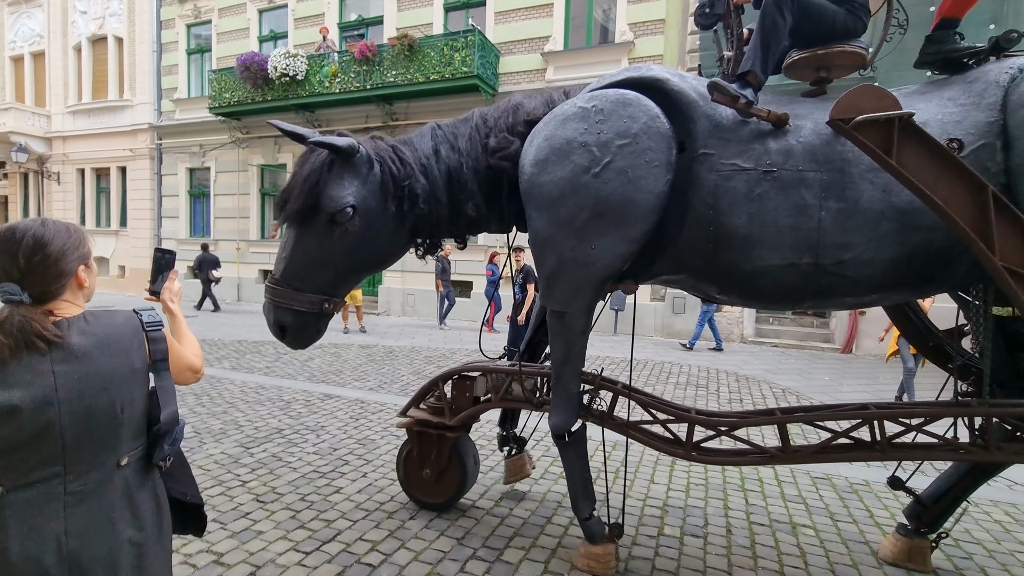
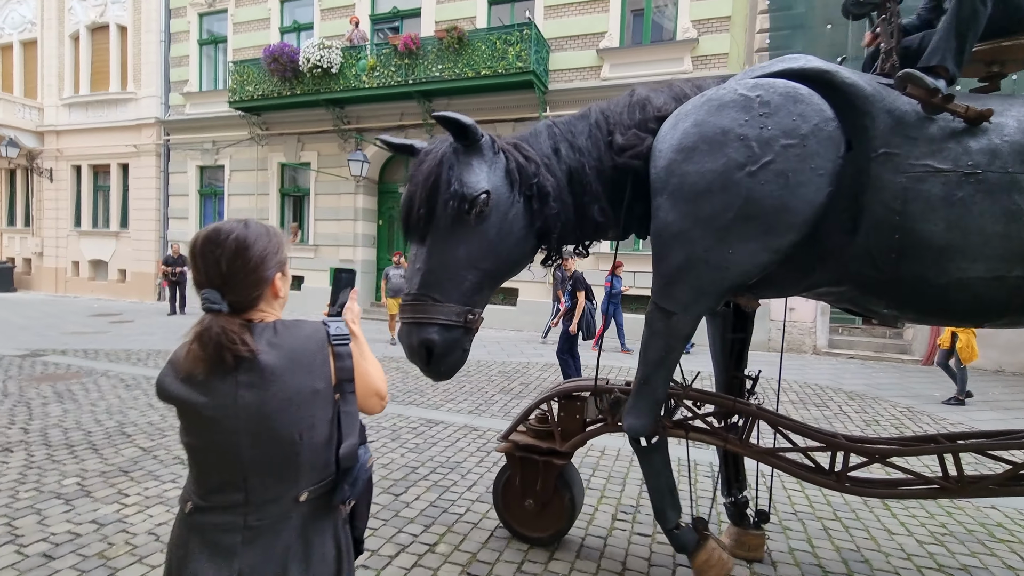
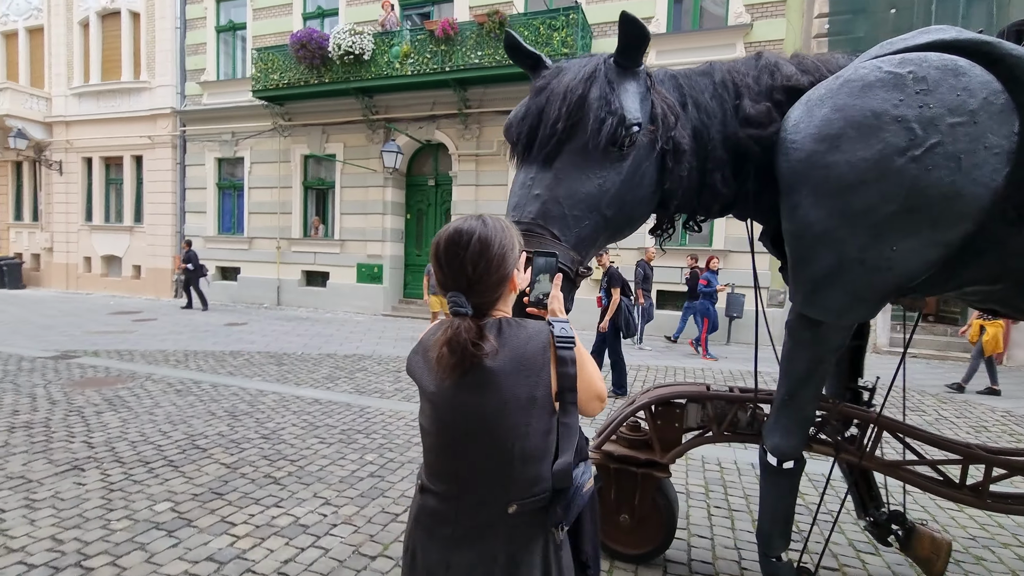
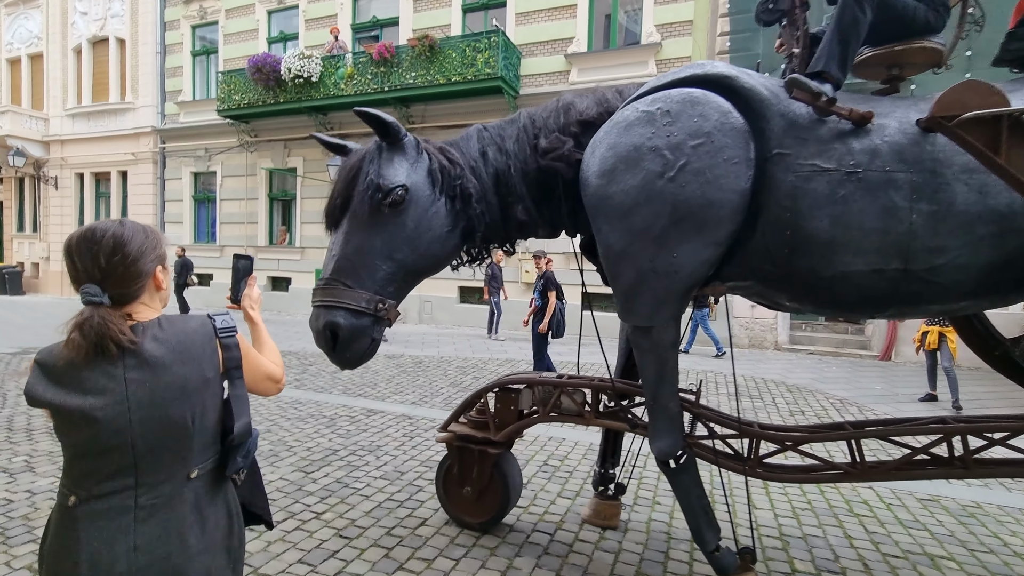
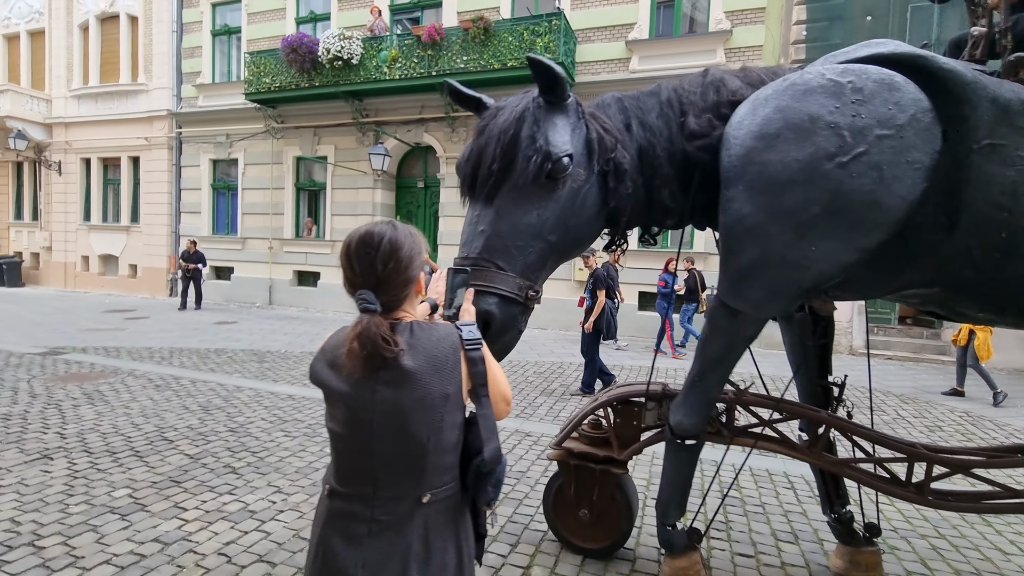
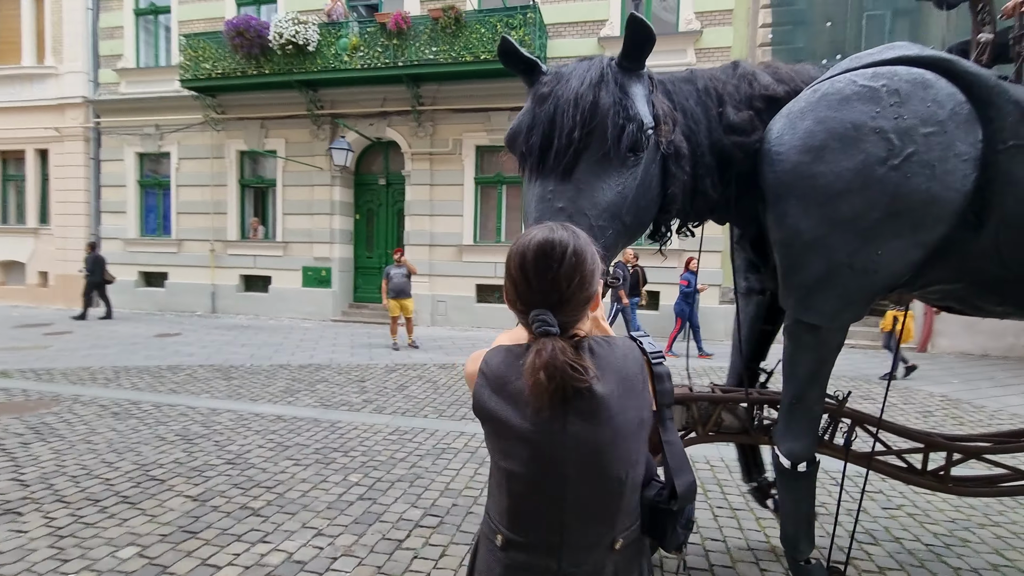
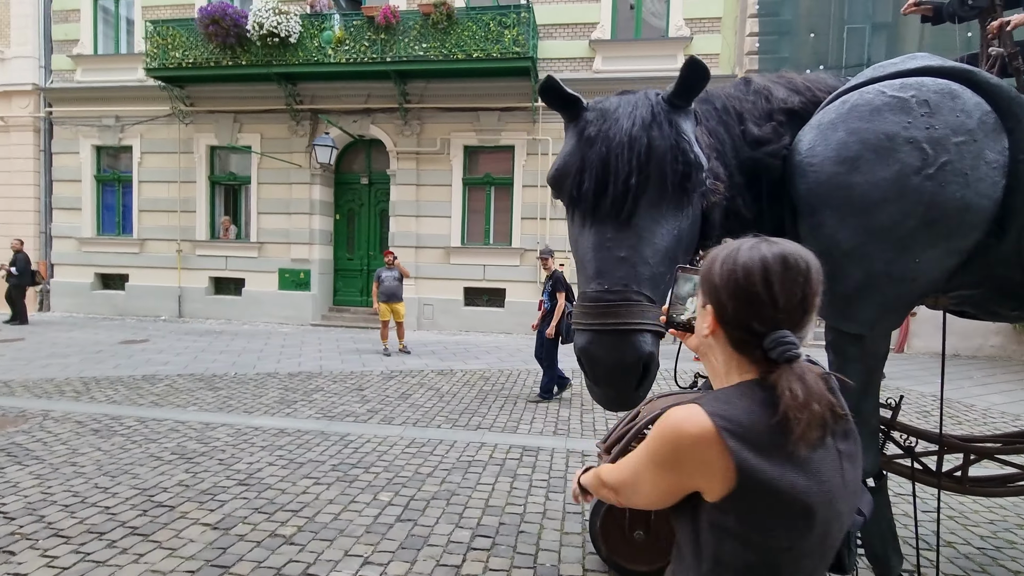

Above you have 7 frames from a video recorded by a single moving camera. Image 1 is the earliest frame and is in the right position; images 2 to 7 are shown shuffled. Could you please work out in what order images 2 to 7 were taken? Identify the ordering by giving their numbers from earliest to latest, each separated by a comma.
4, 2, 5, 3, 6, 7
